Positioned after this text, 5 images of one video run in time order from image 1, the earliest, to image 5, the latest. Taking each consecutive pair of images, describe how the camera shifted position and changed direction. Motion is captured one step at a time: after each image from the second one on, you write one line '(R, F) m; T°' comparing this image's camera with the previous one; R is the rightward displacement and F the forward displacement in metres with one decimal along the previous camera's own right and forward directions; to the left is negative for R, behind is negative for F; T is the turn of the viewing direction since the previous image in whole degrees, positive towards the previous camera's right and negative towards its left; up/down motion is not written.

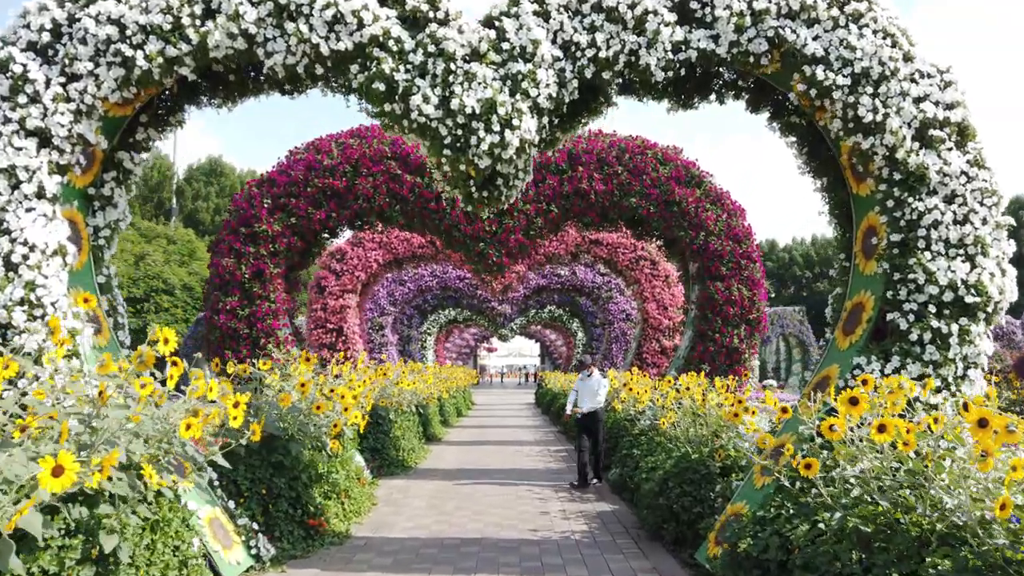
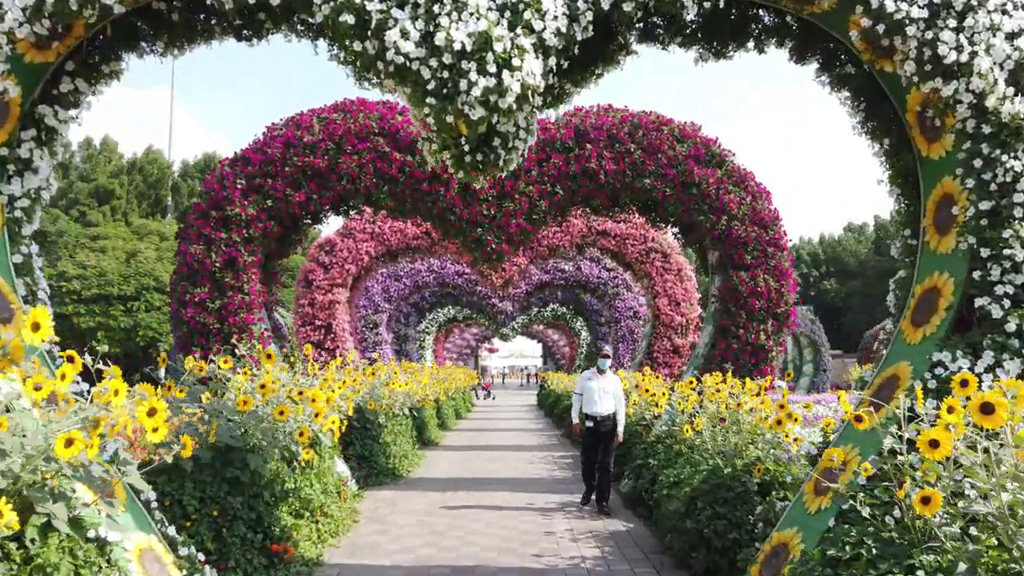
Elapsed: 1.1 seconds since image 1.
(0.0, +0.9) m; 0°
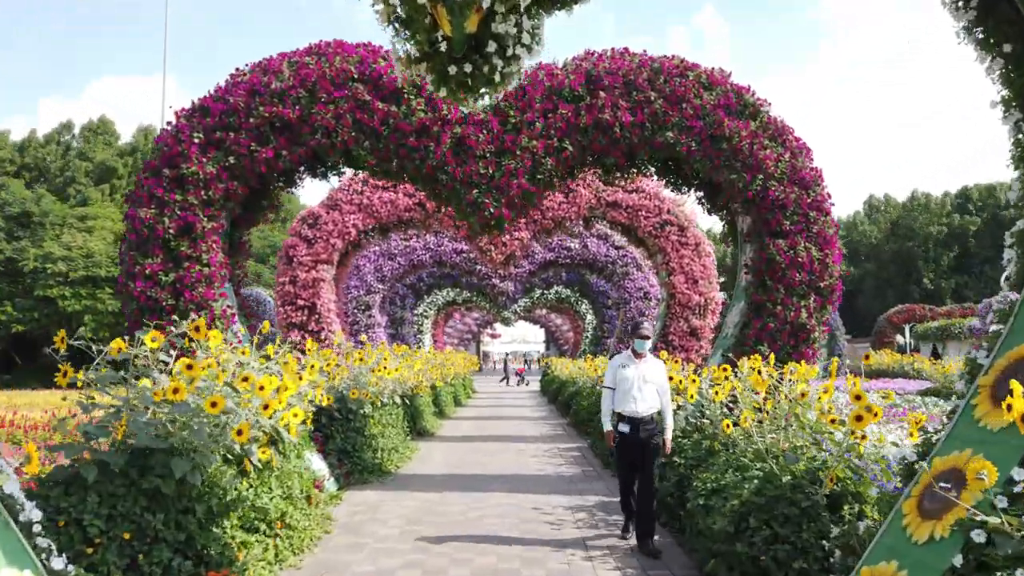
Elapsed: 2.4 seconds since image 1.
(0.0, +1.1) m; 0°
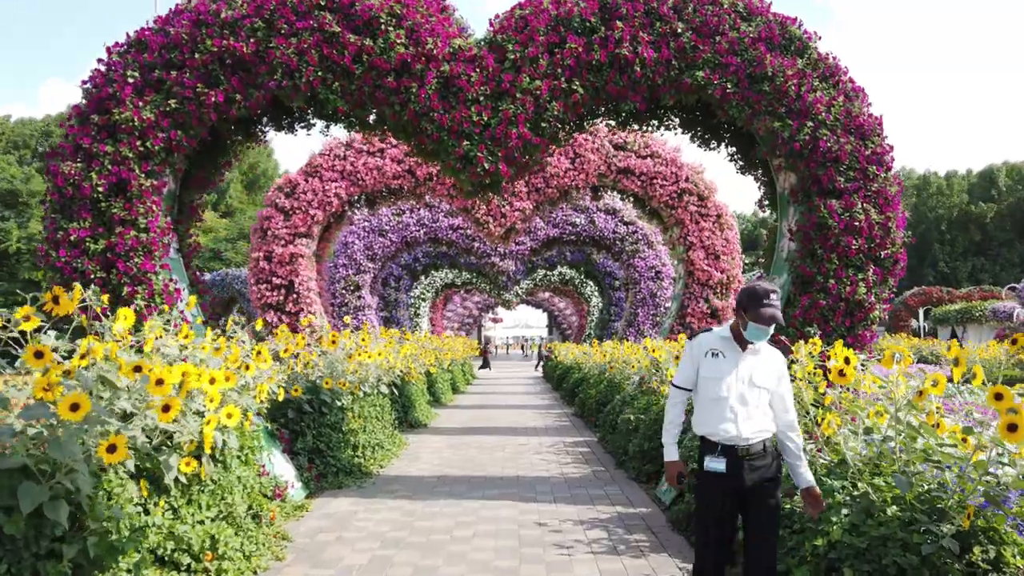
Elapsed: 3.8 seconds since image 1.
(0.0, +1.1) m; 0°
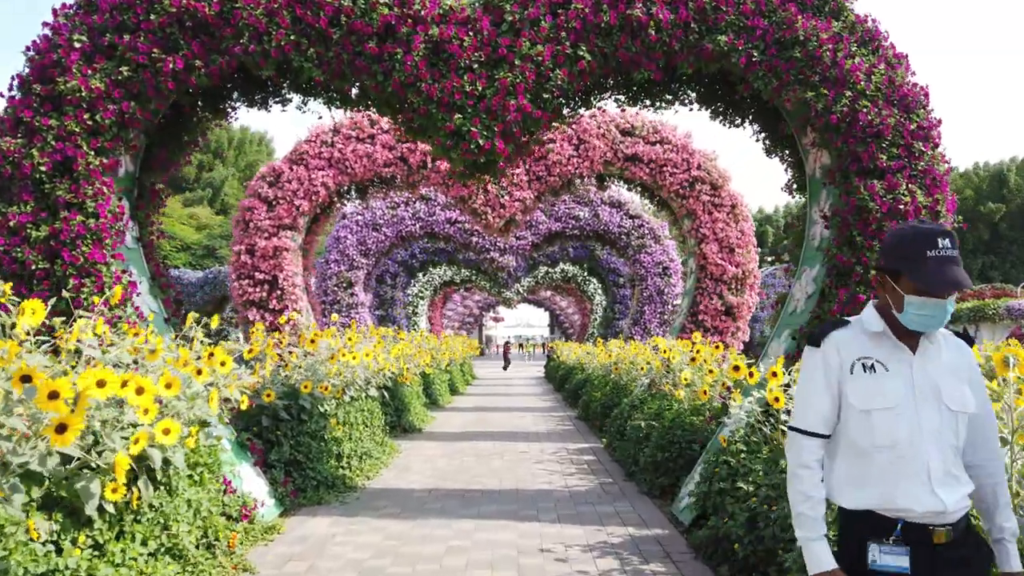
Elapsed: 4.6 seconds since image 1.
(0.0, +0.7) m; 0°
